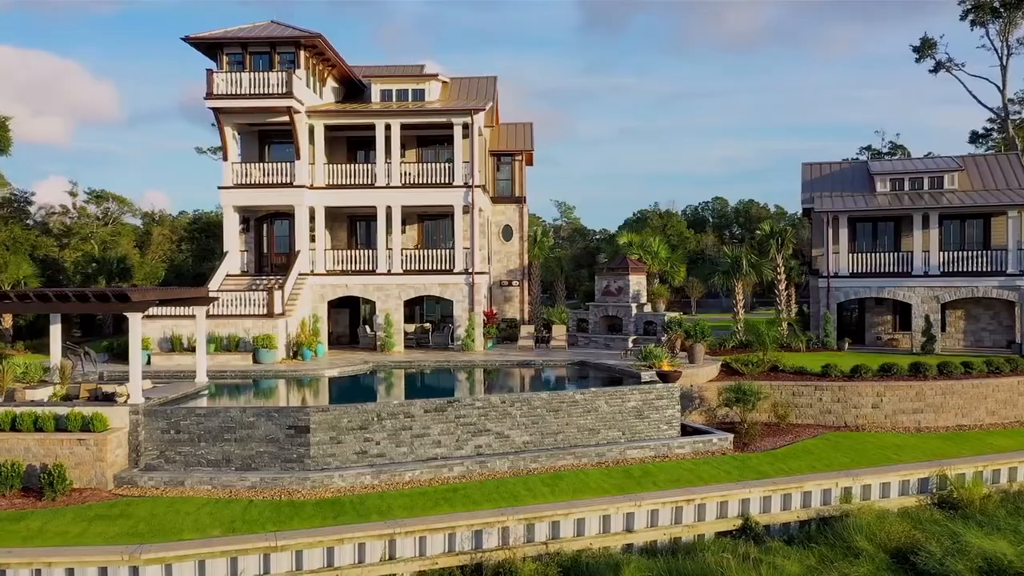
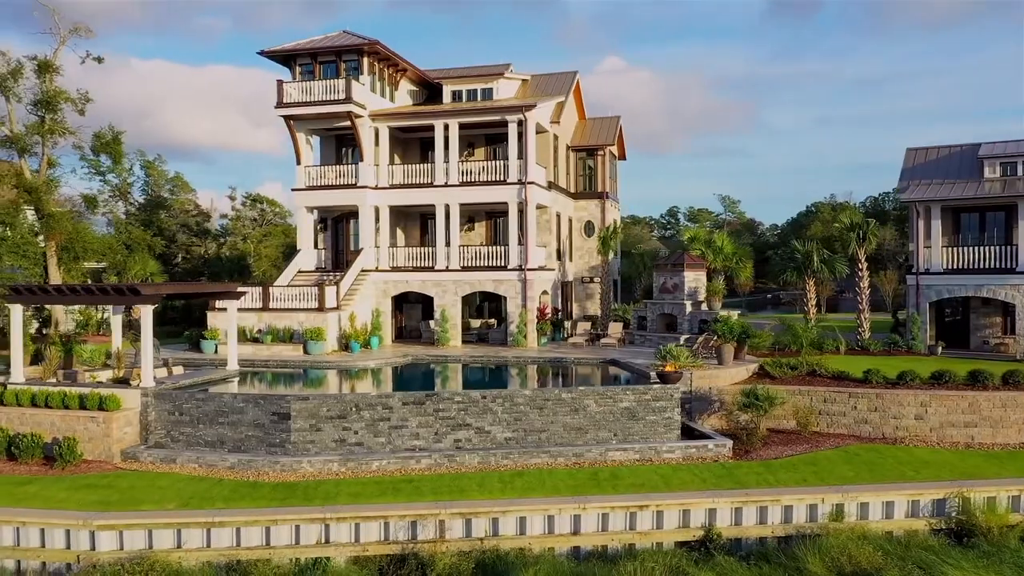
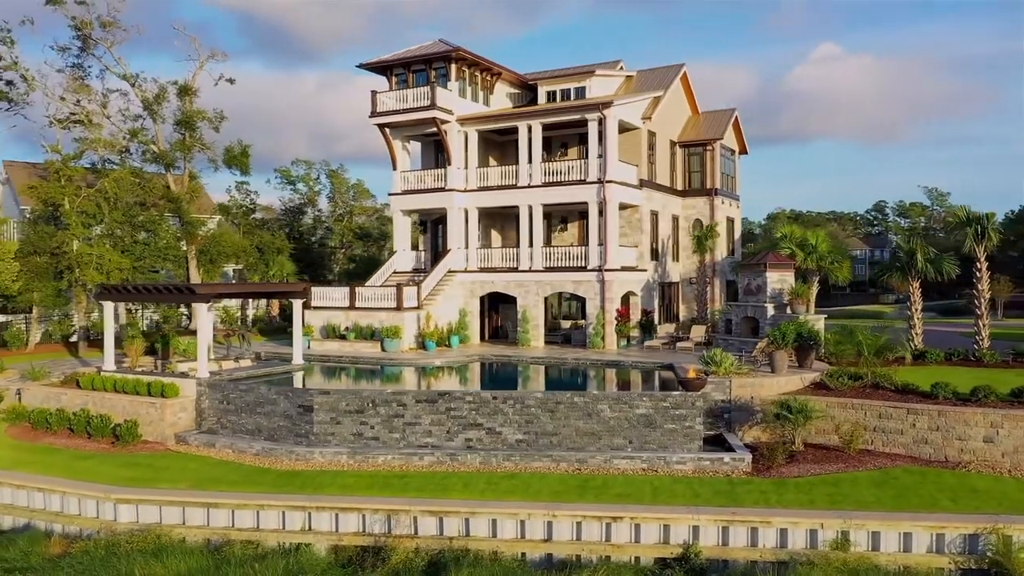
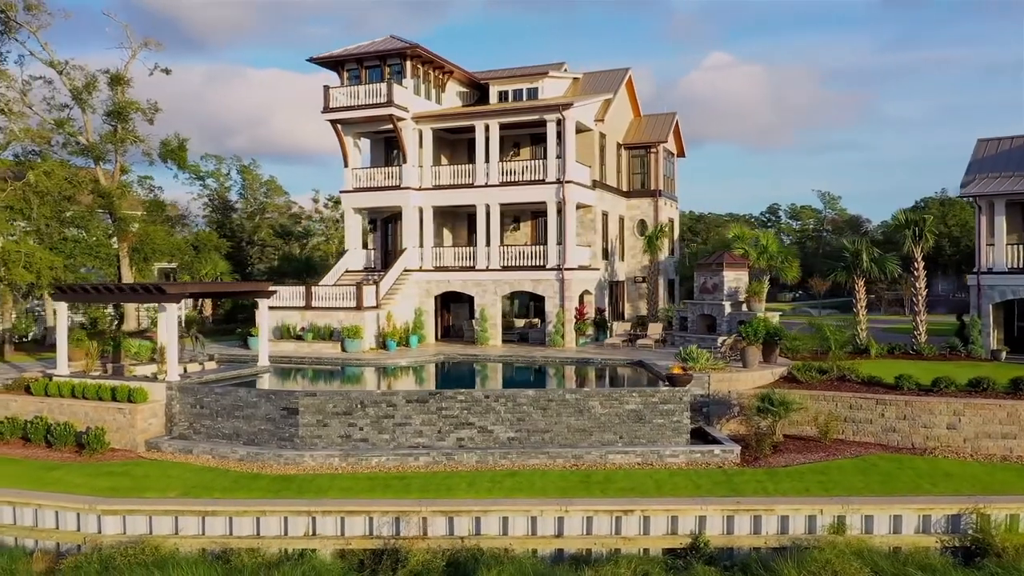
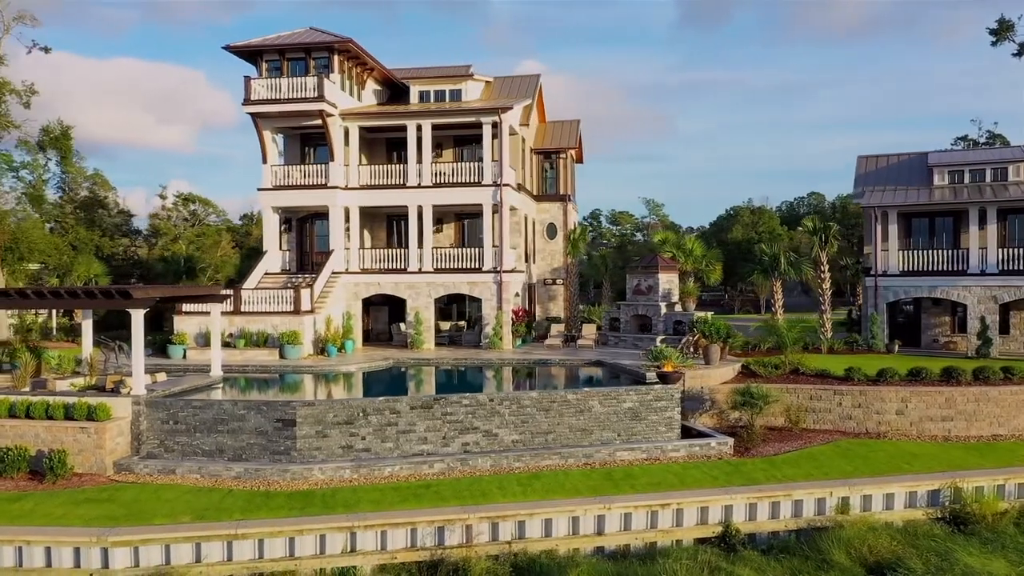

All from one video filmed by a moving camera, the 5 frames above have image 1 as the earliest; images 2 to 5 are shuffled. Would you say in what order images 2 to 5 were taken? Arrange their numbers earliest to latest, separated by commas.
5, 2, 4, 3
